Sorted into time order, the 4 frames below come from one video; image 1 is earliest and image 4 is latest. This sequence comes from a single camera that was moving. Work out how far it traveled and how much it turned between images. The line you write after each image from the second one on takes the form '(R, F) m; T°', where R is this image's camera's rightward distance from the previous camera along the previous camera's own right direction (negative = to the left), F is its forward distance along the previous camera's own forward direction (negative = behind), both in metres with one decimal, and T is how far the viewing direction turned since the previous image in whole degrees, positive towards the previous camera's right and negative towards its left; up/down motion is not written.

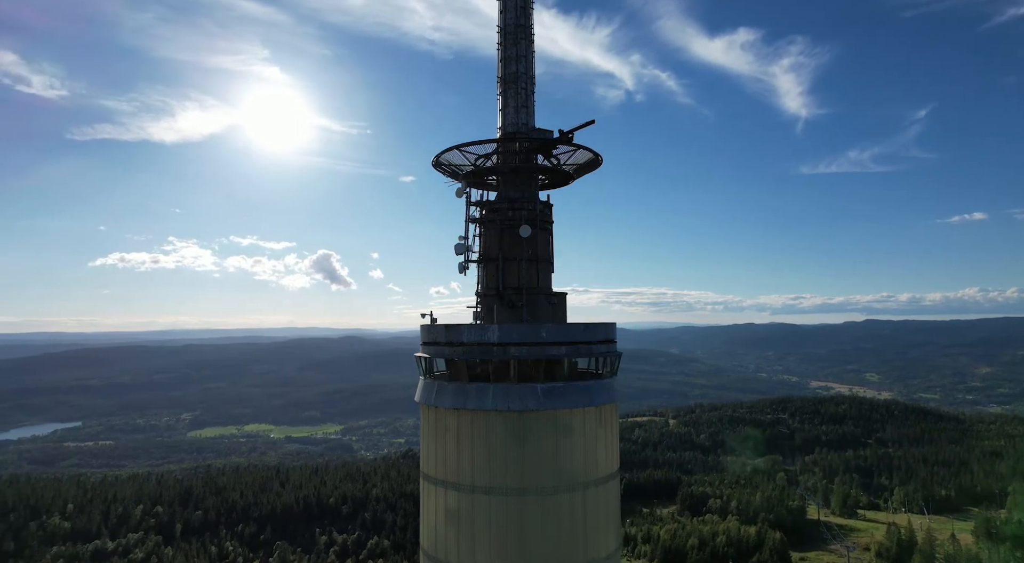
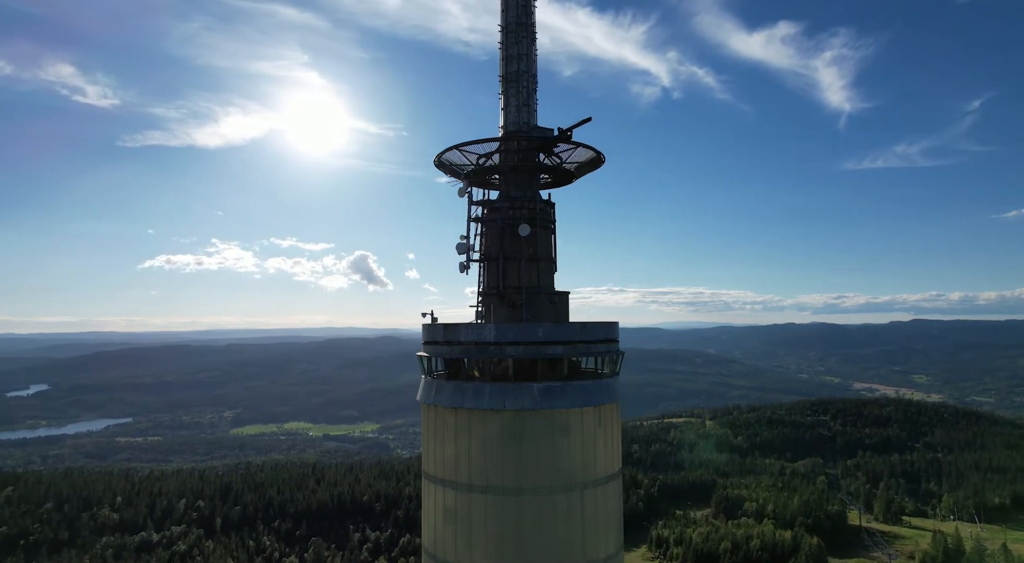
(+1.5, 0.0) m; -3°
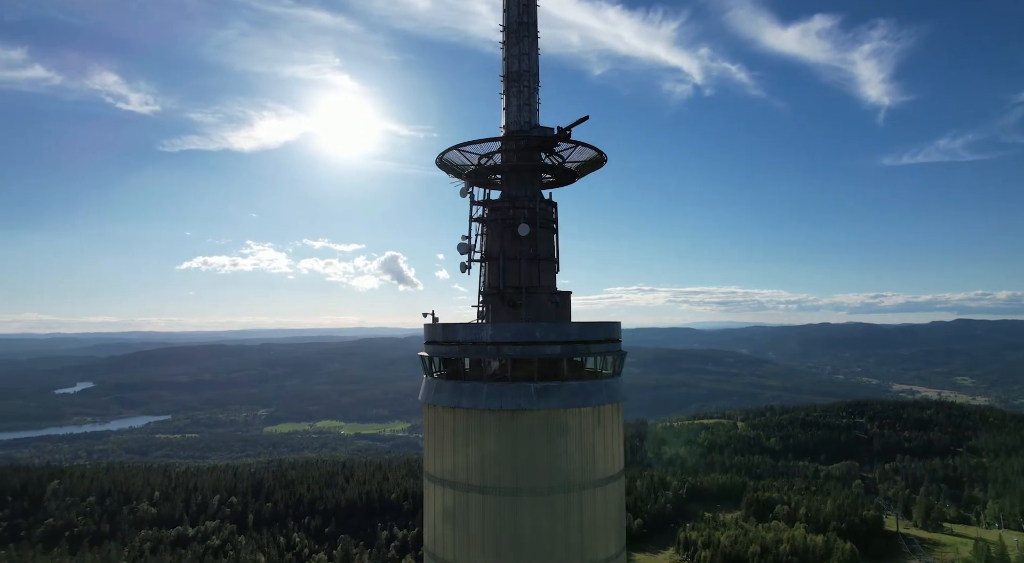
(+1.3, +0.1) m; -3°
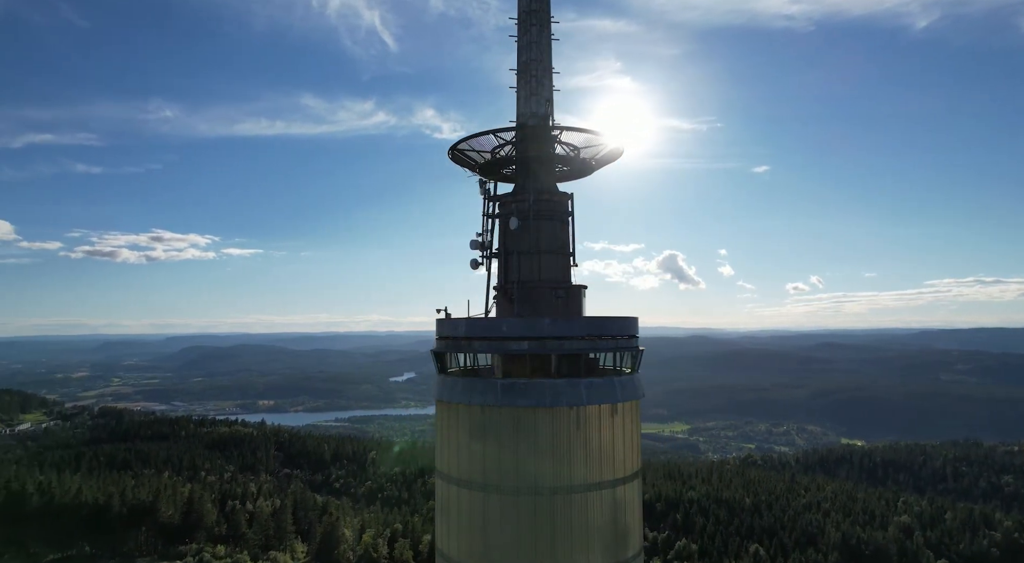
(+11.2, +3.5) m; -28°
